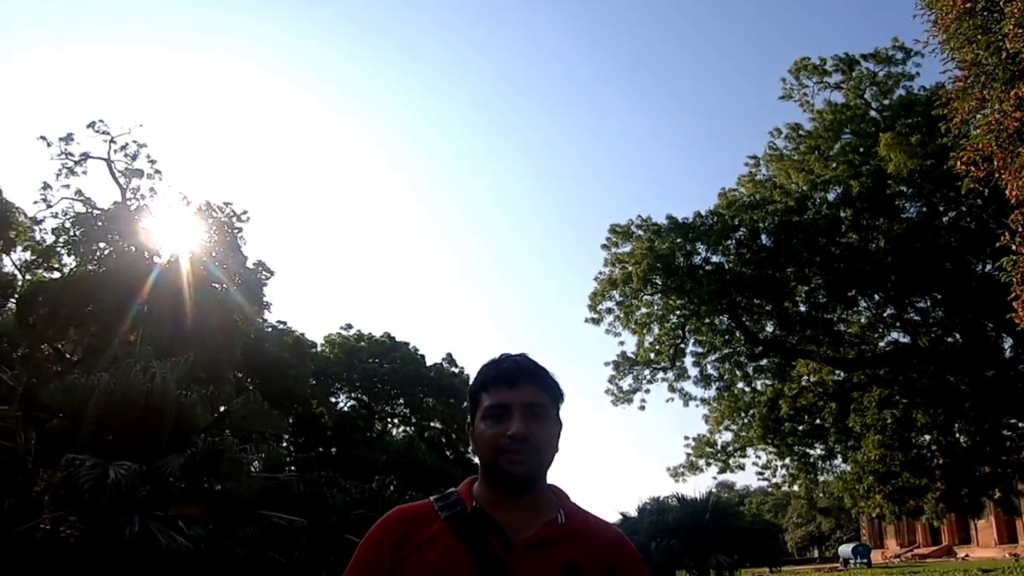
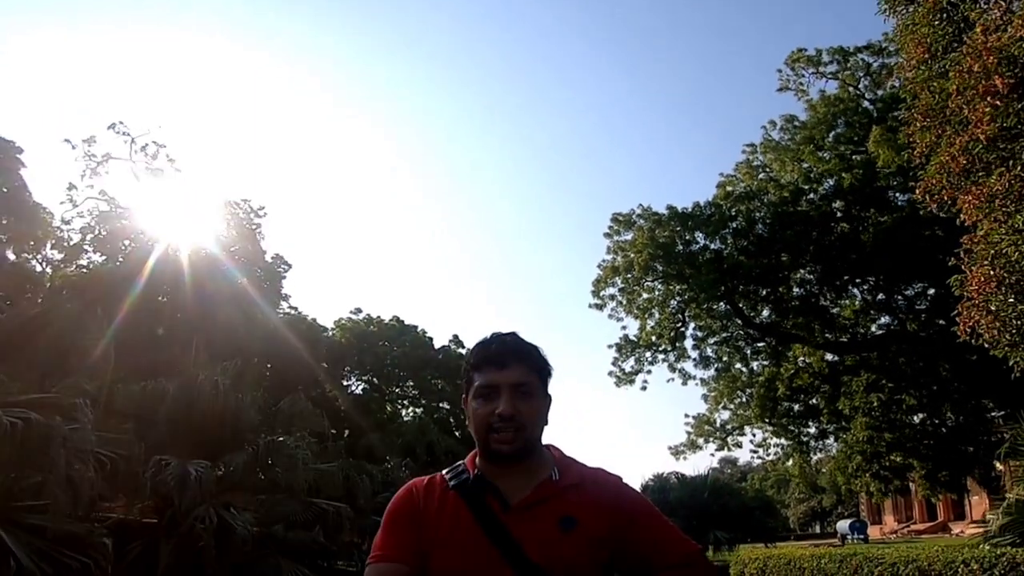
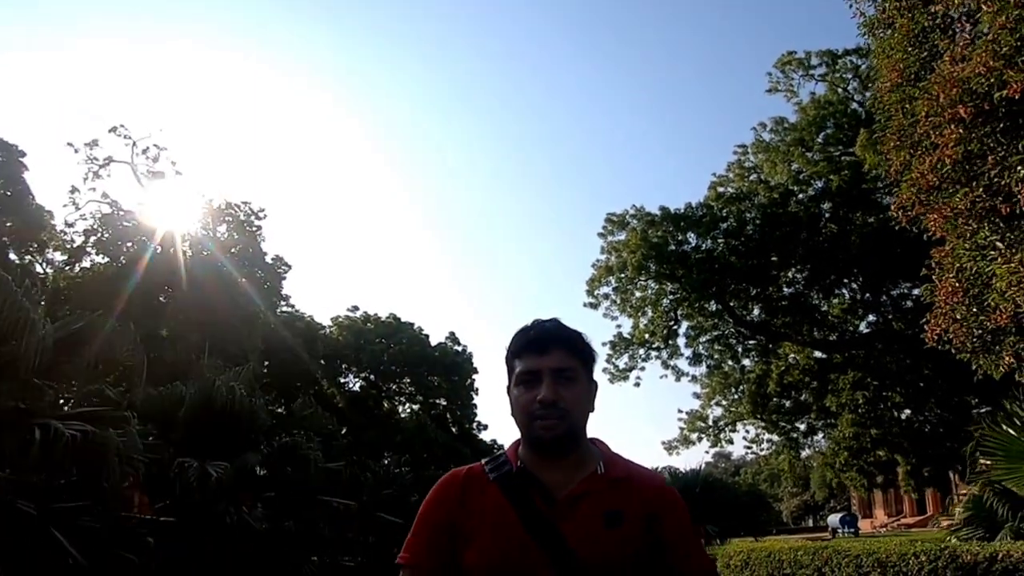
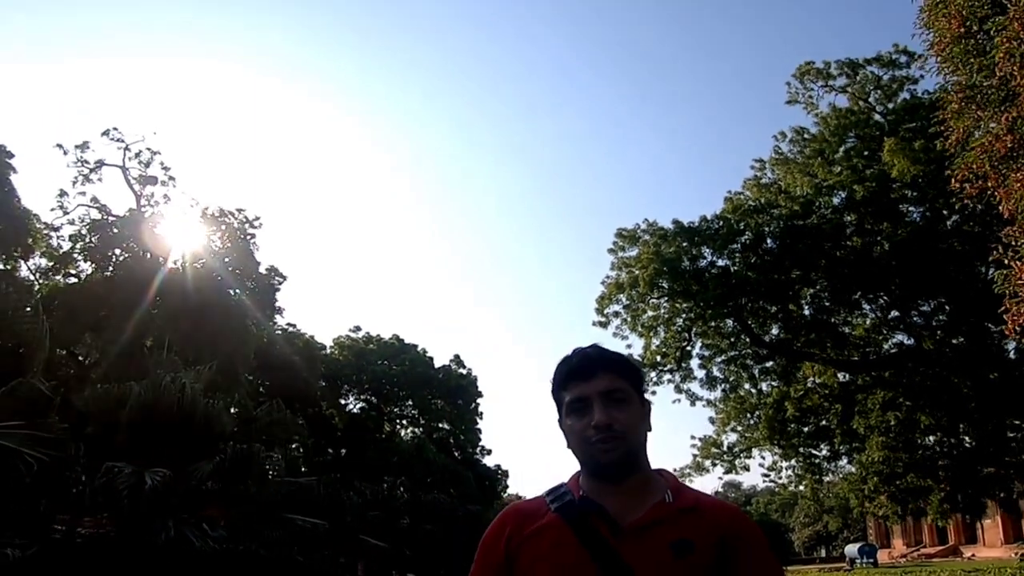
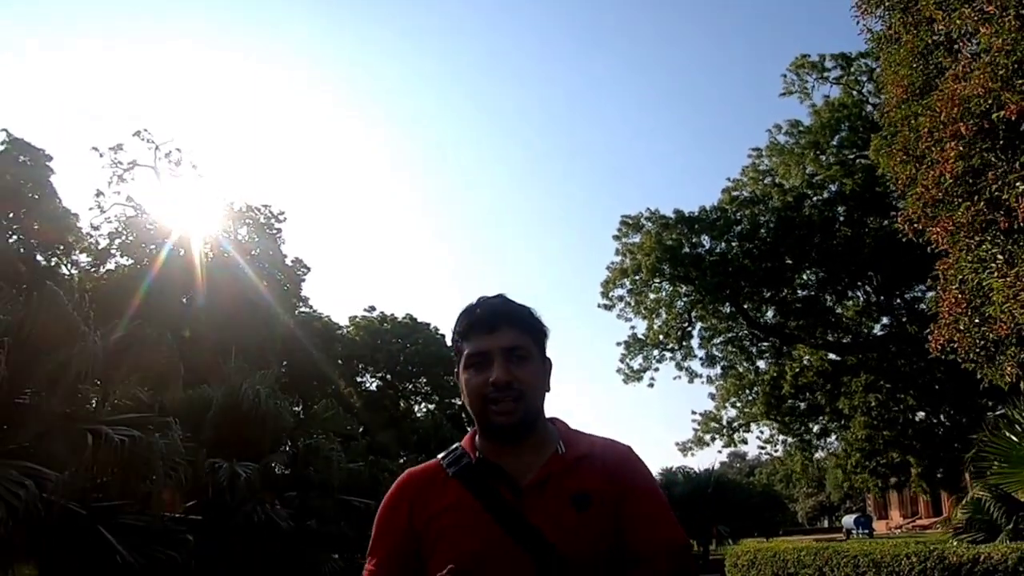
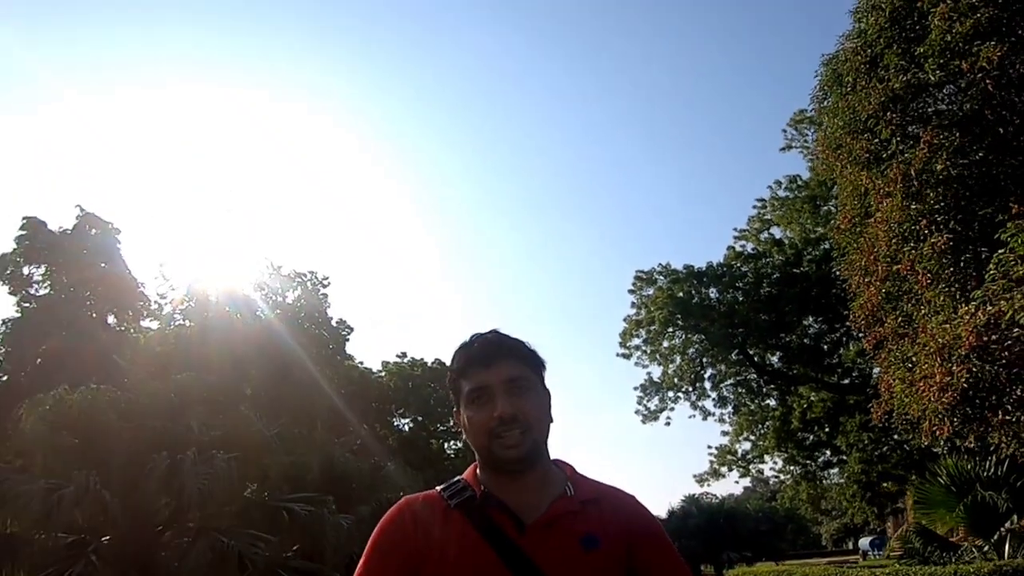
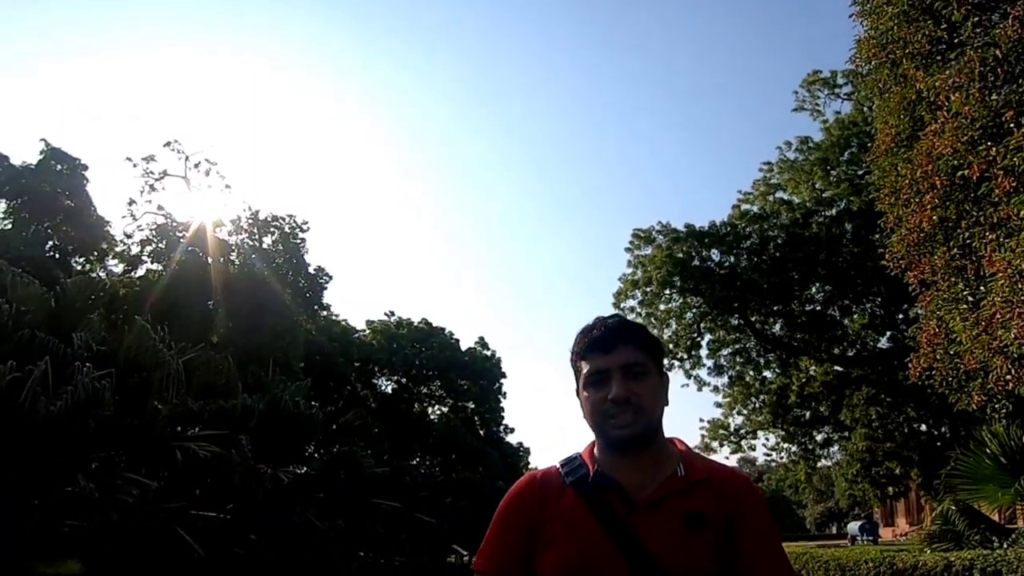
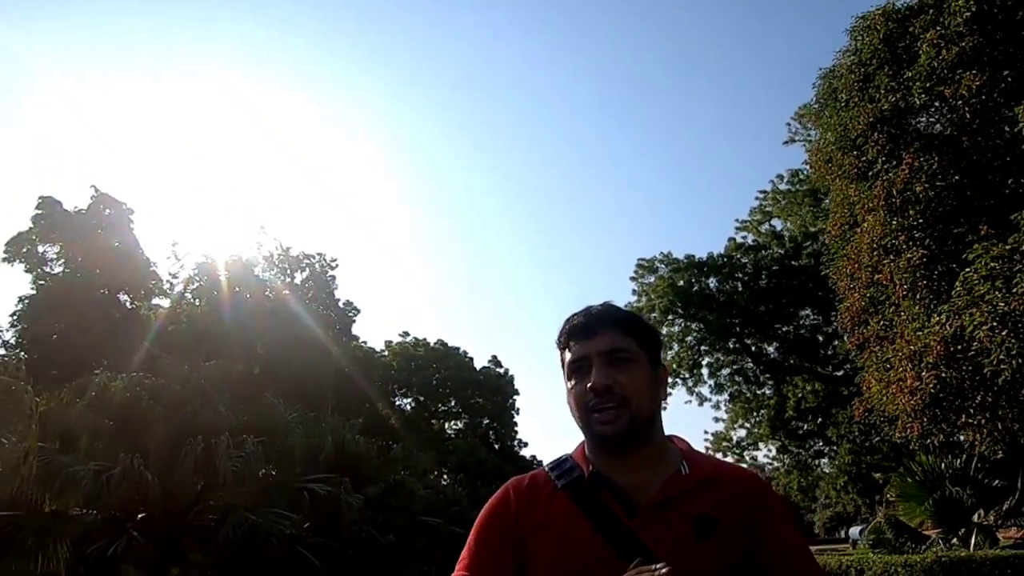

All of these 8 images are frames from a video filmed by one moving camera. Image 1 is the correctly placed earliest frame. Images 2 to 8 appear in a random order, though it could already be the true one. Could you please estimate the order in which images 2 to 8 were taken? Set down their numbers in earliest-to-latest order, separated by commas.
4, 2, 3, 5, 7, 6, 8
